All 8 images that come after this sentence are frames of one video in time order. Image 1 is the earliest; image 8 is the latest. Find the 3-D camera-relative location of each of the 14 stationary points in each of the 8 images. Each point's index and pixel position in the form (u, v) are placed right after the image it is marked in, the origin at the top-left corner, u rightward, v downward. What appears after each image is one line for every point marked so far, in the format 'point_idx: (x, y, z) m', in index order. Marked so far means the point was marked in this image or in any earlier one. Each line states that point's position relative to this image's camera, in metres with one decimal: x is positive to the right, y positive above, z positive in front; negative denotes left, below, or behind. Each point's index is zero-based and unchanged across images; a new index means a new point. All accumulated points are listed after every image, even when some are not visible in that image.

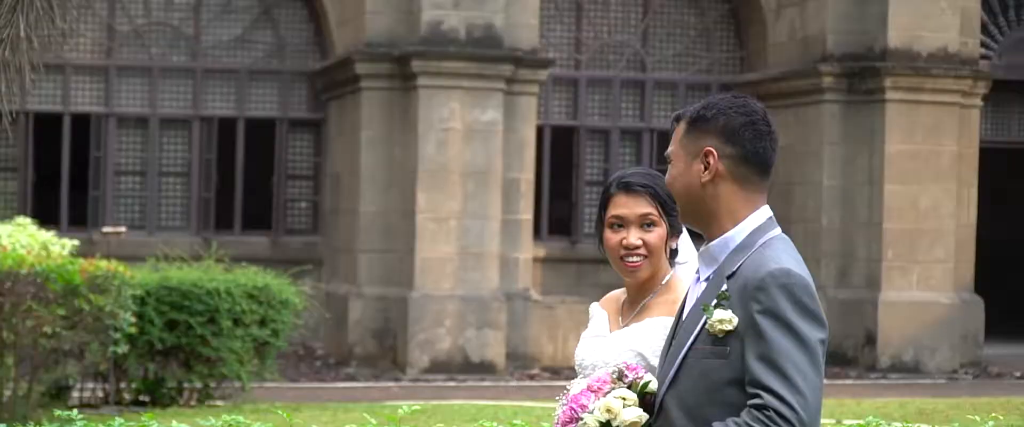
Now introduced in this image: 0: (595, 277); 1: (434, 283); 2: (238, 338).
0: (+0.4, -0.3, +15.6) m
1: (-0.4, -0.3, +14.4) m
2: (-1.1, -0.5, +12.3) m
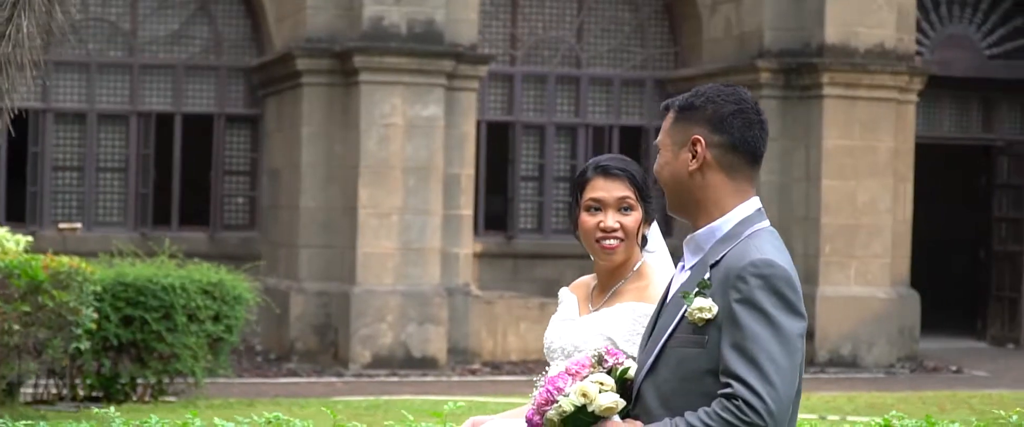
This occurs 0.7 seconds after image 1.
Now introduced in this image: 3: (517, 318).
0: (+0.1, -0.3, +15.7) m
1: (-0.6, -0.3, +14.4) m
2: (-1.2, -0.5, +12.3) m
3: (0.0, -0.5, +15.0) m
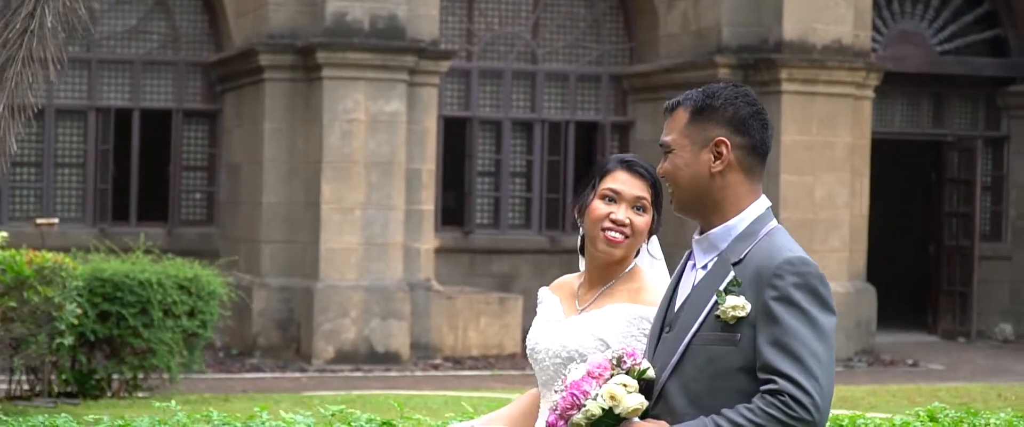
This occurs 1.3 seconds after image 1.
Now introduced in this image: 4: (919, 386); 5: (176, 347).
0: (-0.1, -0.3, +15.7) m
1: (-0.8, -0.3, +14.4) m
2: (-1.3, -0.4, +12.3) m
3: (-0.2, -0.5, +15.0) m
4: (+1.7, -0.7, +13.3) m
5: (-1.3, -0.5, +12.3) m
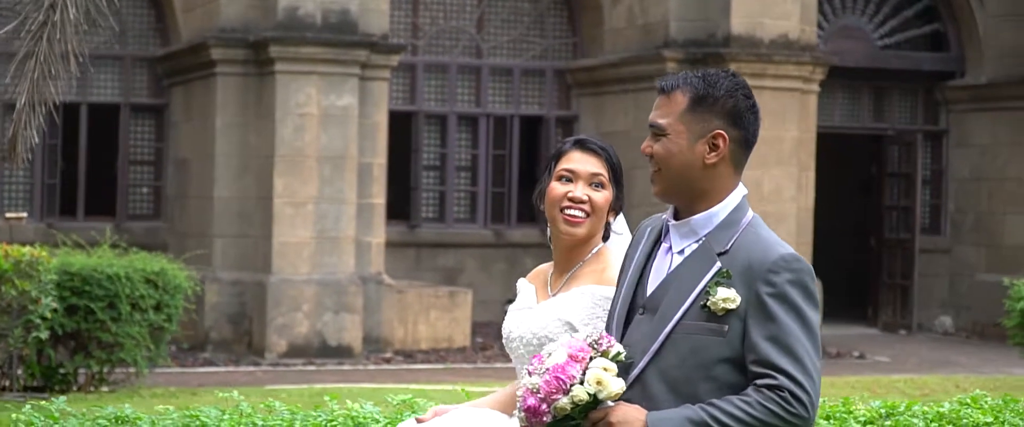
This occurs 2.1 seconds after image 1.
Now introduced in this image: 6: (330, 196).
0: (-0.4, -0.2, +15.8) m
1: (-1.0, -0.2, +14.5) m
2: (-1.4, -0.4, +12.3) m
3: (-0.4, -0.4, +15.1) m
4: (+1.5, -0.7, +13.4) m
5: (-1.4, -0.5, +12.2) m
6: (-0.8, +0.1, +14.6) m
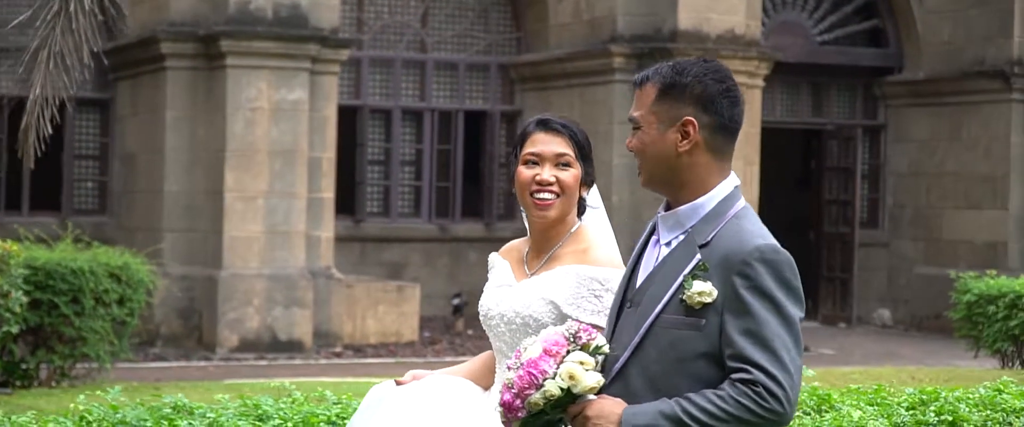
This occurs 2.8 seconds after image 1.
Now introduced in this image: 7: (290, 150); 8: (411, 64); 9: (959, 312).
0: (-0.7, -0.2, +15.8) m
1: (-1.2, -0.2, +14.5) m
2: (-1.6, -0.4, +12.3) m
3: (-0.6, -0.4, +15.1) m
4: (+1.3, -0.7, +13.5) m
5: (-1.6, -0.5, +12.2) m
6: (-1.1, +0.1, +14.6) m
7: (-1.0, +0.3, +14.6) m
8: (-0.5, +0.7, +15.9) m
9: (+2.0, -0.4, +14.4) m
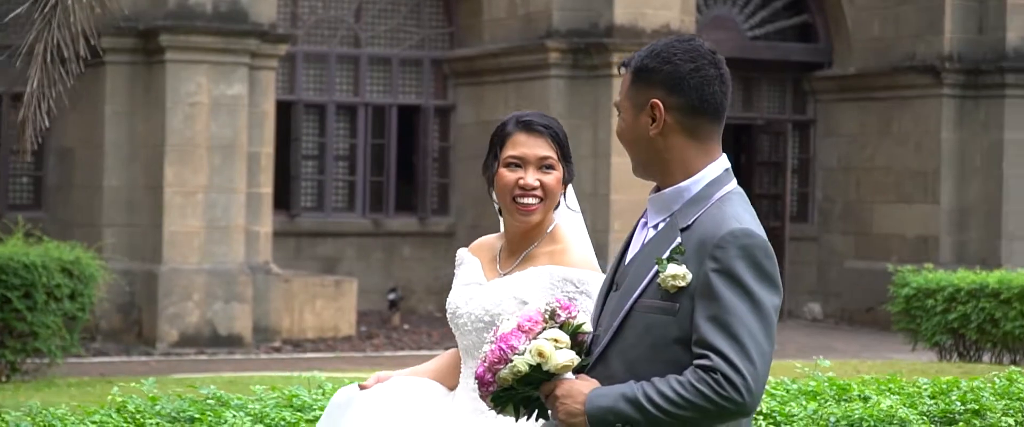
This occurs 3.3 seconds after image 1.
0: (-1.0, -0.2, +15.8) m
1: (-1.5, -0.2, +14.4) m
2: (-1.8, -0.4, +12.3) m
3: (-0.9, -0.4, +15.1) m
4: (+1.1, -0.6, +13.5) m
5: (-1.7, -0.4, +12.2) m
6: (-1.3, +0.1, +14.6) m
7: (-1.3, +0.3, +14.6) m
8: (-0.8, +0.8, +15.9) m
9: (+1.7, -0.4, +14.5) m
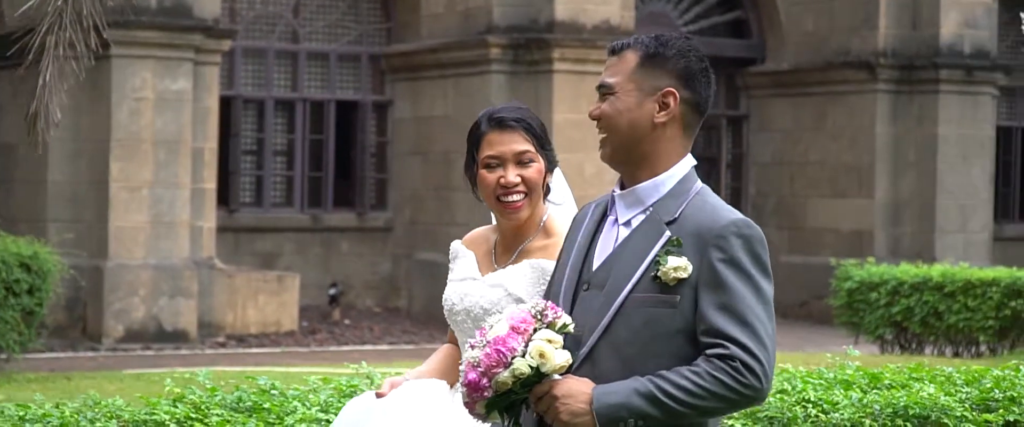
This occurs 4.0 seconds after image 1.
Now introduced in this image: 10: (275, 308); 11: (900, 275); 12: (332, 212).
0: (-1.3, -0.2, +15.8) m
1: (-1.7, -0.2, +14.4) m
2: (-1.9, -0.4, +12.2) m
3: (-1.2, -0.4, +15.1) m
4: (+0.9, -0.6, +13.6) m
5: (-1.9, -0.4, +12.2) m
6: (-1.6, +0.1, +14.6) m
7: (-1.5, +0.3, +14.6) m
8: (-1.1, +0.8, +15.9) m
9: (+1.5, -0.4, +14.7) m
10: (-1.1, -0.4, +15.2) m
11: (+1.7, -0.3, +14.3) m
12: (-0.9, 0.0, +16.2) m
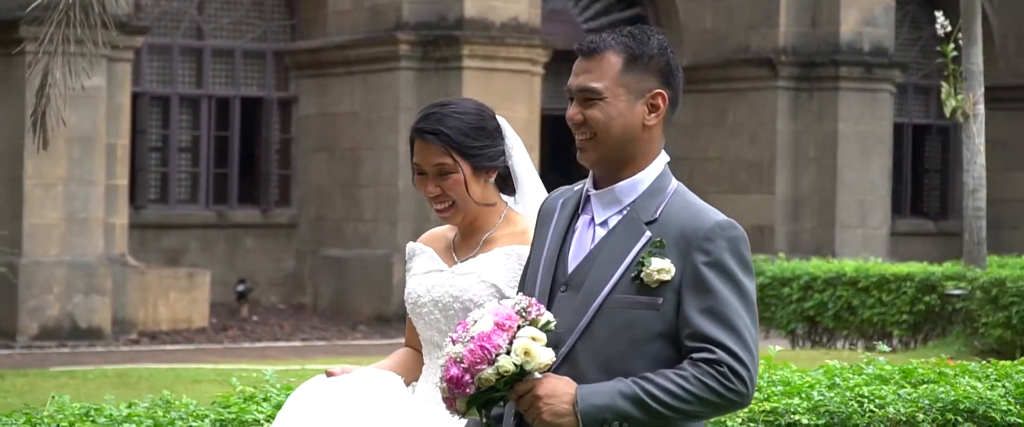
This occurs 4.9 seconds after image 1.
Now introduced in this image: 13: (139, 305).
0: (-1.7, -0.1, +15.8) m
1: (-2.1, -0.2, +14.4) m
2: (-2.2, -0.3, +12.2) m
3: (-1.6, -0.4, +15.1) m
4: (+0.6, -0.6, +13.8) m
5: (-2.1, -0.4, +12.1) m
6: (-2.0, +0.2, +14.5) m
7: (-1.9, +0.3, +14.6) m
8: (-1.6, +0.8, +15.9) m
9: (+1.1, -0.4, +14.8) m
10: (-1.6, -0.4, +15.2) m
11: (+1.4, -0.3, +14.5) m
12: (-1.4, 0.0, +16.2) m
13: (-1.7, -0.4, +14.9) m
